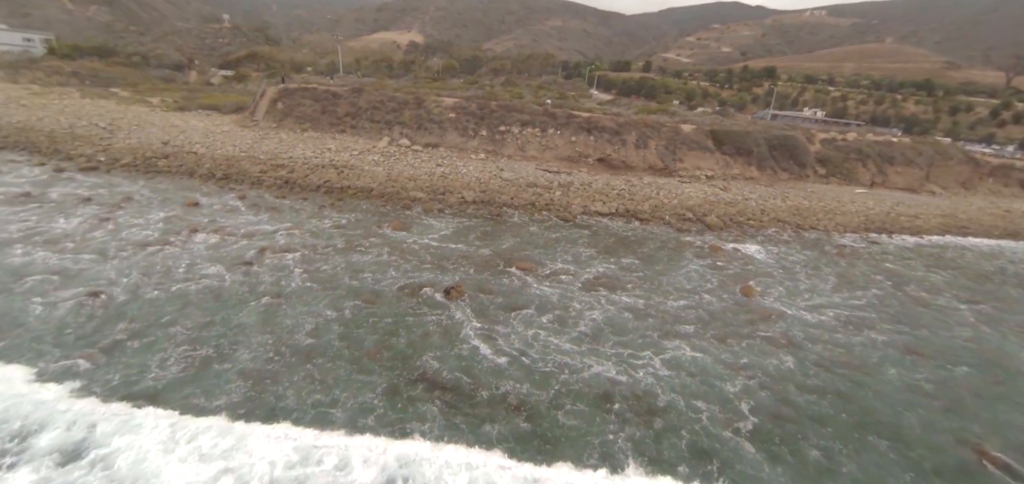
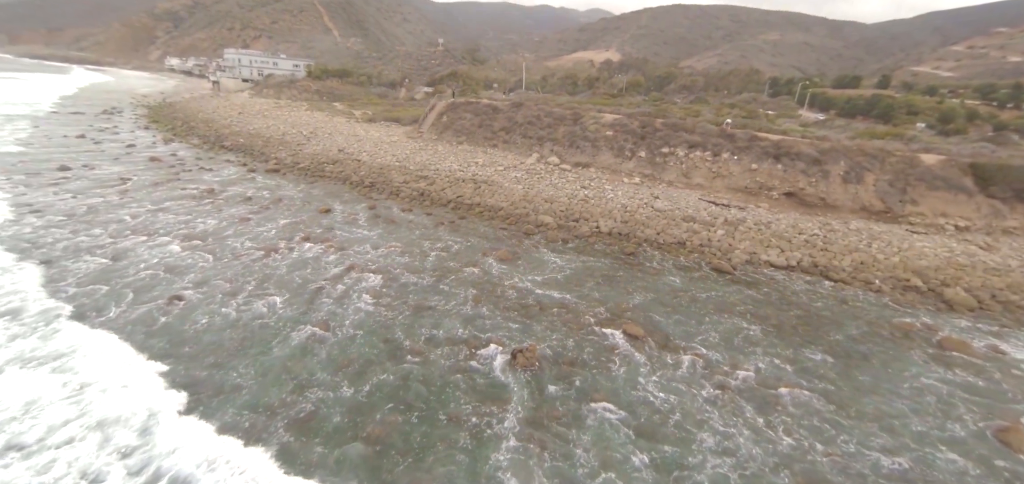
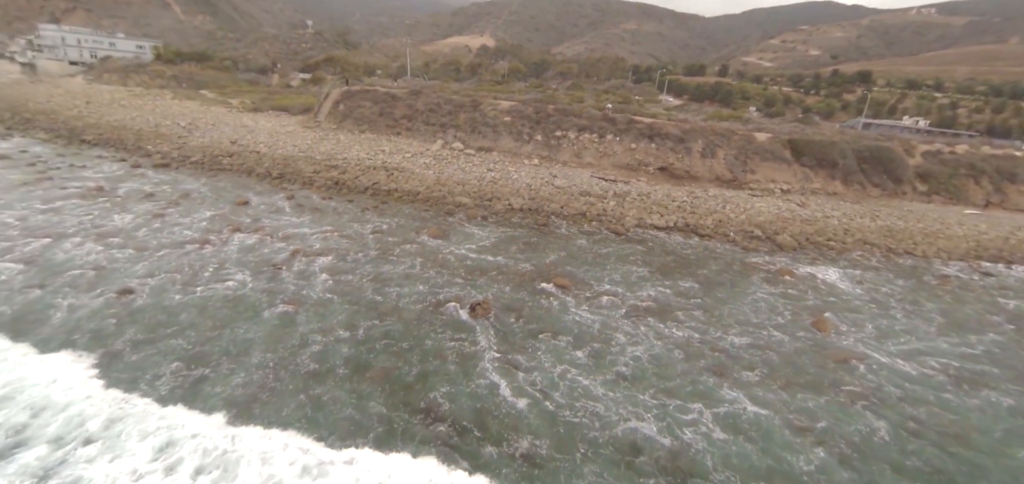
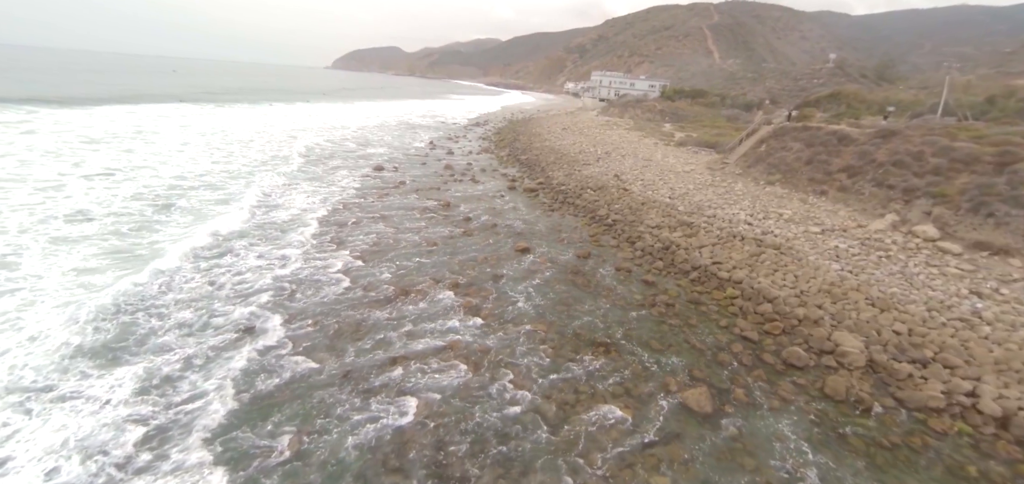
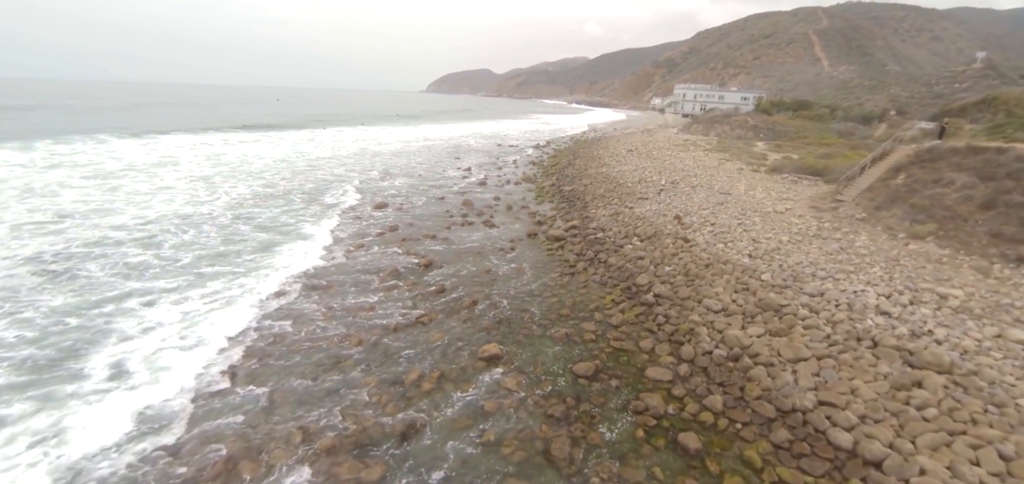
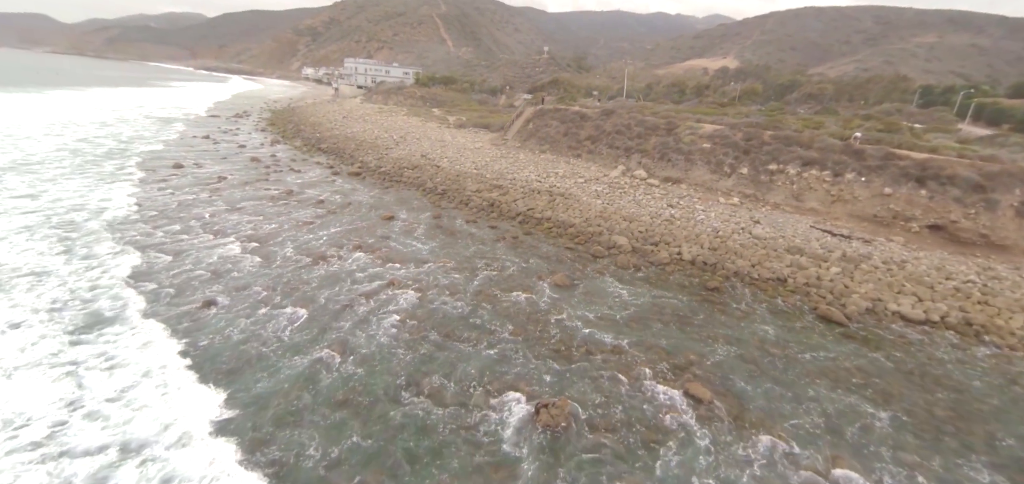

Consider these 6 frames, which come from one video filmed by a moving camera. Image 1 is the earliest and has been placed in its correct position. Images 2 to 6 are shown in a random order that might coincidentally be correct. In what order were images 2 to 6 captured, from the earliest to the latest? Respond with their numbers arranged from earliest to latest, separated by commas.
3, 2, 6, 4, 5
